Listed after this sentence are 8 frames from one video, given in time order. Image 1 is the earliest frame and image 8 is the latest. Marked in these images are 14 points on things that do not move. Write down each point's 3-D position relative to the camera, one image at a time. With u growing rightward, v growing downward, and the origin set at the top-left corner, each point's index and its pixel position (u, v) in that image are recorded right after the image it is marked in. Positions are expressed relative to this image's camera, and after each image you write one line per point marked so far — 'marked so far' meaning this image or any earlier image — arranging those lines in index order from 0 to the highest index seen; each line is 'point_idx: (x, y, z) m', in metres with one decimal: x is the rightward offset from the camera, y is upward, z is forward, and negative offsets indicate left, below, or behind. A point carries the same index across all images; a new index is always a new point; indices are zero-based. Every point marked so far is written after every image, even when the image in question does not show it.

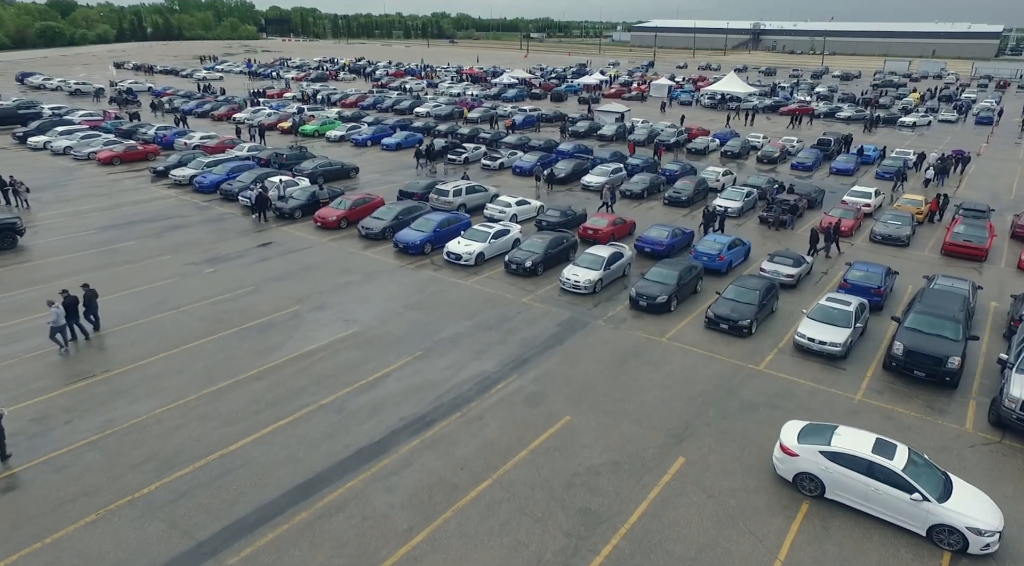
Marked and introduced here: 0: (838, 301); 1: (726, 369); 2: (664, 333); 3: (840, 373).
0: (+8.8, -0.5, +19.5) m
1: (+5.3, -2.1, +17.9) m
2: (+4.1, -1.4, +20.0) m
3: (+8.0, -2.3, +17.8) m
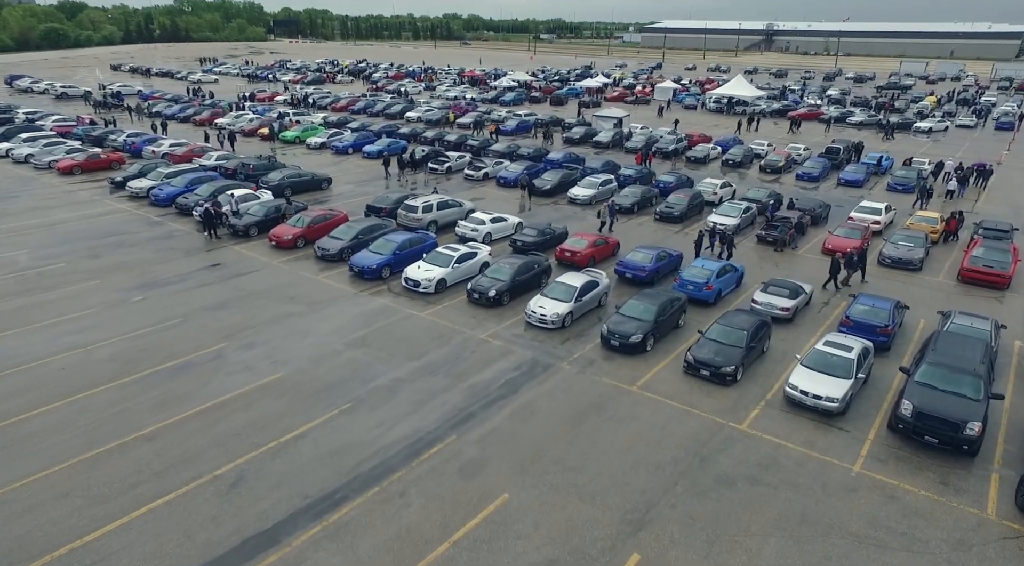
0: (+7.6, -1.5, +16.9) m
1: (+4.1, -3.0, +15.4) m
2: (+3.0, -2.3, +17.4) m
3: (+6.8, -3.2, +15.2) m
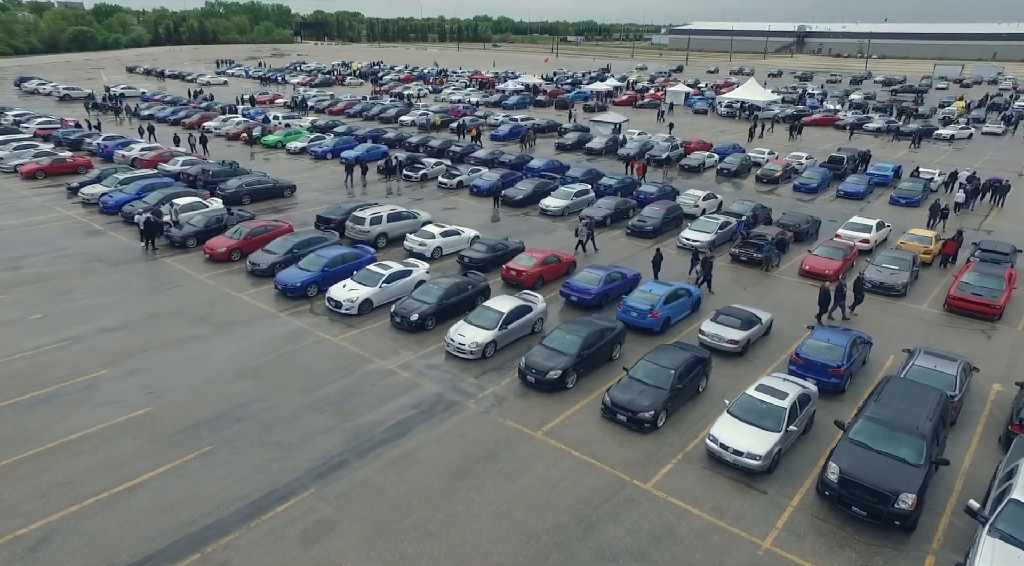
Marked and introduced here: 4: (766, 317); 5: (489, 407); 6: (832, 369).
0: (+5.3, -2.2, +14.8) m
1: (+1.7, -3.7, +13.4) m
2: (+0.7, -3.0, +15.5) m
3: (+4.4, -3.9, +13.1) m
4: (+6.9, -1.0, +19.9) m
5: (-0.5, -2.7, +16.1) m
6: (+7.3, -2.0, +16.7) m
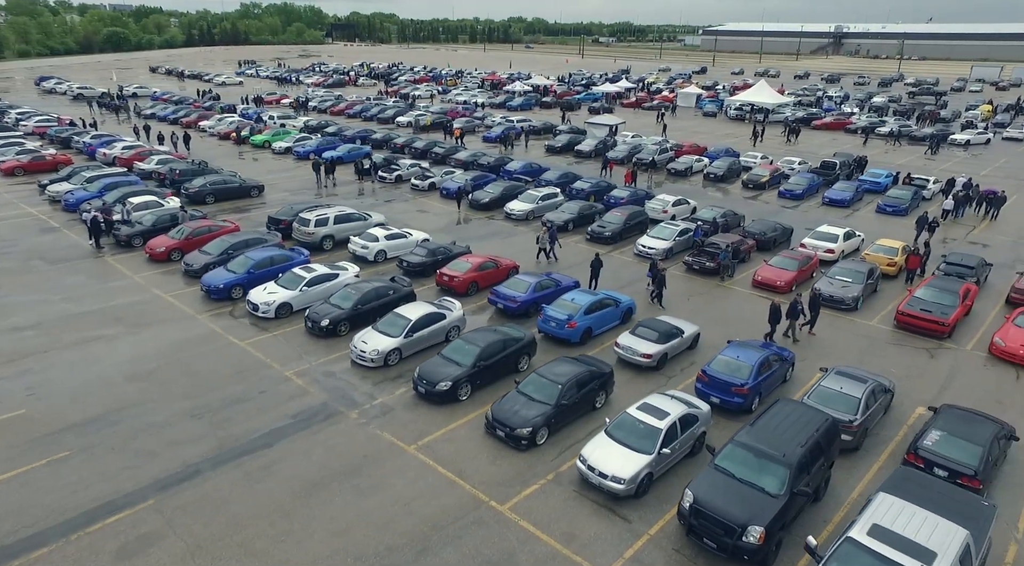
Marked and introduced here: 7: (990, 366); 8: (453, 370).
0: (+2.7, -2.4, +14.0) m
1: (-1.0, -3.9, +12.8) m
2: (-1.8, -3.1, +14.9) m
3: (+1.7, -4.2, +12.4) m
4: (+4.7, -1.3, +19.0) m
5: (-3.0, -2.9, +15.6) m
6: (+4.8, -2.3, +15.8) m
7: (+12.4, -2.2, +18.9) m
8: (-1.3, -2.0, +16.4) m
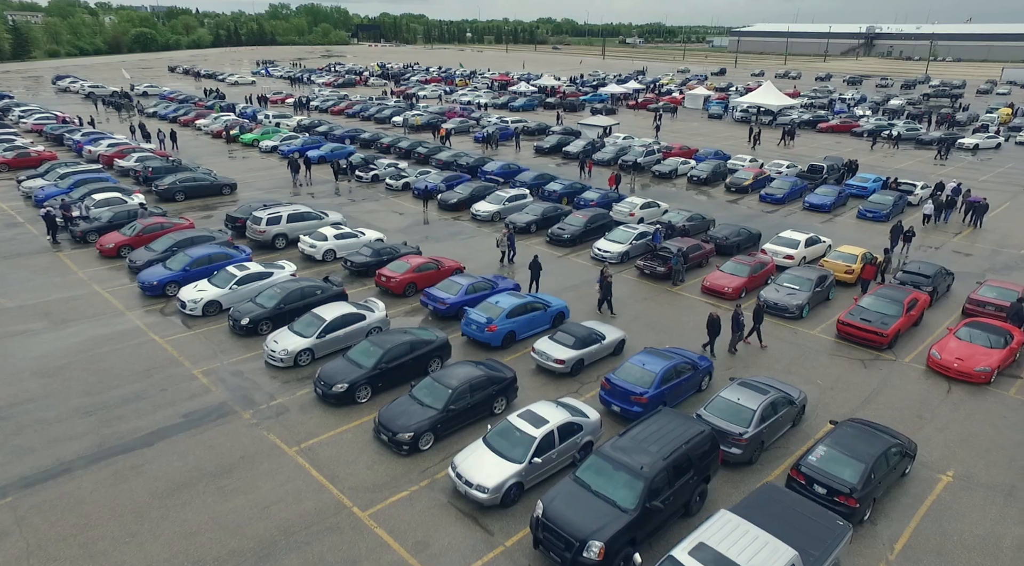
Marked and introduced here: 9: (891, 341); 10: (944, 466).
0: (+0.4, -2.5, +13.6) m
1: (-3.4, -3.9, +12.6) m
2: (-4.1, -3.1, +14.8) m
3: (-0.7, -4.2, +12.1) m
4: (+2.5, -1.4, +18.6) m
5: (-5.3, -2.9, +15.5) m
6: (+2.6, -2.4, +15.4) m
7: (+10.3, -2.4, +18.2) m
8: (-3.6, -2.0, +16.2) m
9: (+10.2, -1.6, +19.6) m
10: (+8.6, -3.7, +14.6) m
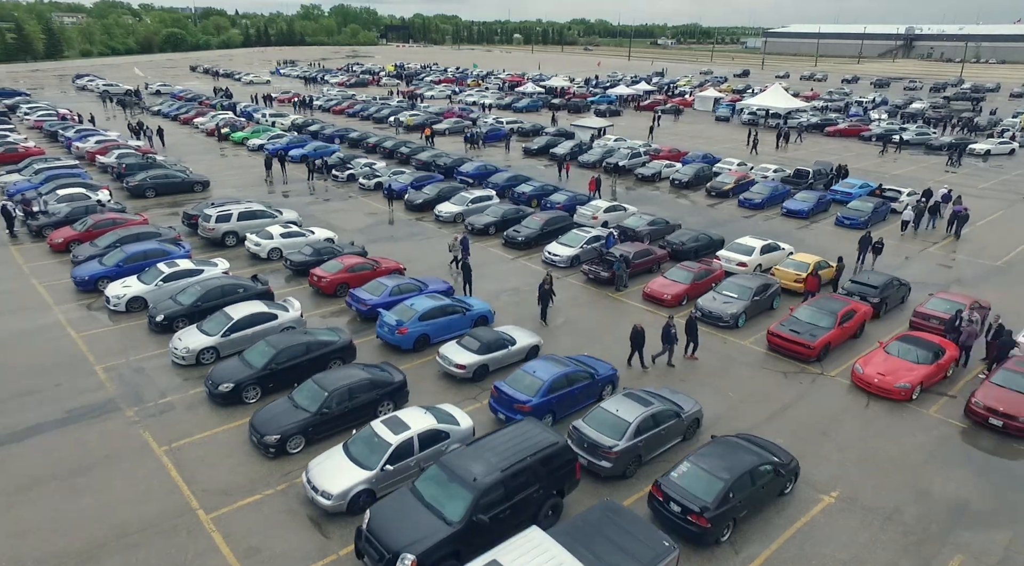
0: (-2.2, -2.6, +13.3) m
1: (-6.0, -3.9, +12.5) m
2: (-6.6, -3.1, +14.7) m
3: (-3.3, -4.3, +11.8) m
4: (+0.3, -1.5, +18.1) m
5: (-7.7, -2.8, +15.4) m
6: (+0.1, -2.5, +15.0) m
7: (+8.0, -2.7, +17.4) m
8: (-6.0, -2.0, +16.1) m
9: (+8.0, -1.8, +18.8) m
10: (+6.1, -3.9, +13.9) m
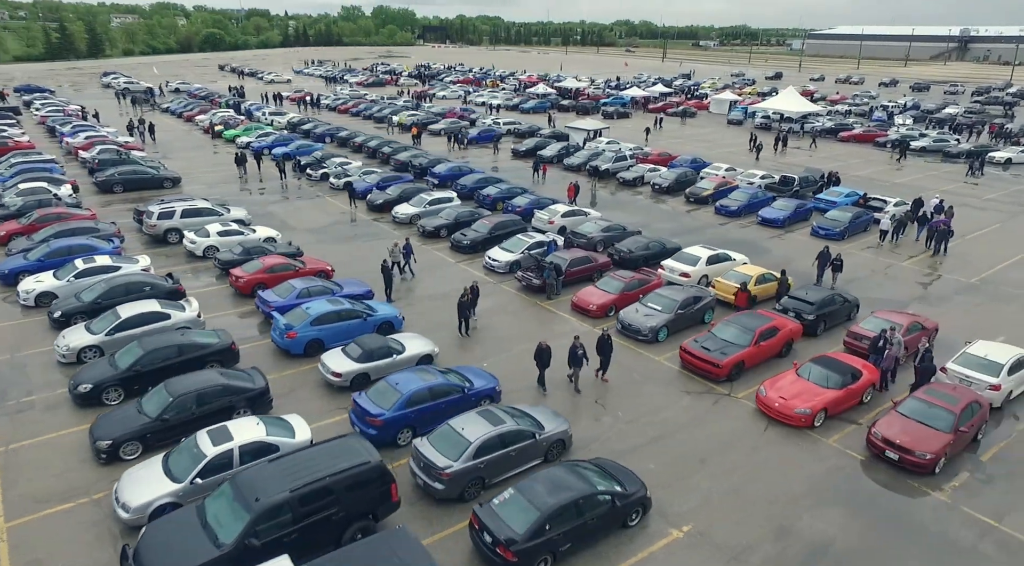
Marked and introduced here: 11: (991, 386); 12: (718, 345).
0: (-5.2, -2.7, +12.7) m
1: (-9.1, -3.9, +12.1) m
2: (-9.6, -3.1, +14.4) m
3: (-6.5, -4.3, +11.3) m
4: (-2.4, -1.6, +17.4) m
5: (-10.6, -2.8, +15.2) m
6: (-2.8, -2.6, +14.2) m
7: (+5.2, -3.0, +16.2) m
8: (-8.8, -2.0, +15.7) m
9: (+5.3, -2.2, +17.6) m
10: (+3.0, -4.2, +12.8) m
11: (+10.6, -2.3, +16.2) m
12: (+5.2, -1.5, +18.0) m
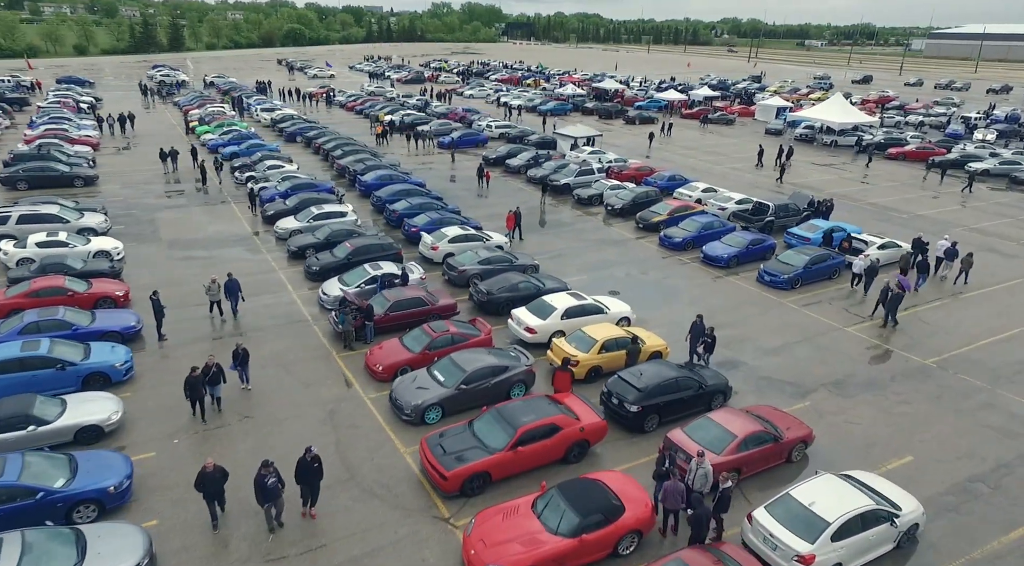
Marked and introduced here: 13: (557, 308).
0: (-11.9, -3.5, +9.6) m
1: (-15.9, -4.5, +9.5) m
2: (-16.0, -3.6, +11.8) m
3: (-13.5, -5.0, +8.3) m
4: (-8.5, -2.6, +13.8) m
5: (-16.9, -3.3, +12.8) m
6: (-9.3, -3.6, +10.7) m
7: (-1.2, -4.5, +11.5) m
8: (-15.0, -2.6, +13.0) m
9: (-0.8, -3.6, +12.9) m
10: (-3.8, -5.5, +8.5) m
11: (+4.3, -4.0, +10.7) m
12: (-0.8, -2.9, +13.3) m
13: (+1.2, -0.6, +19.1) m
